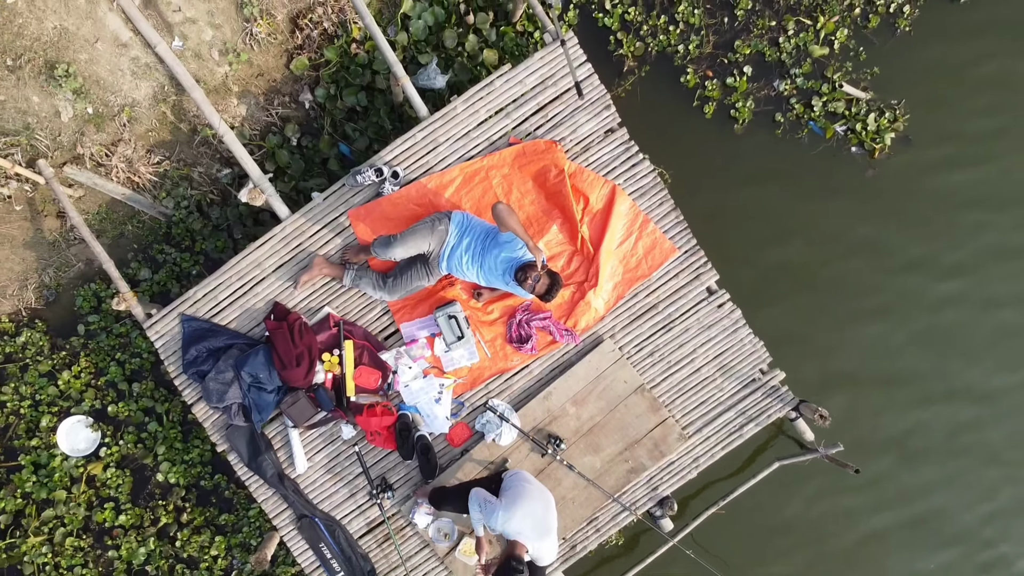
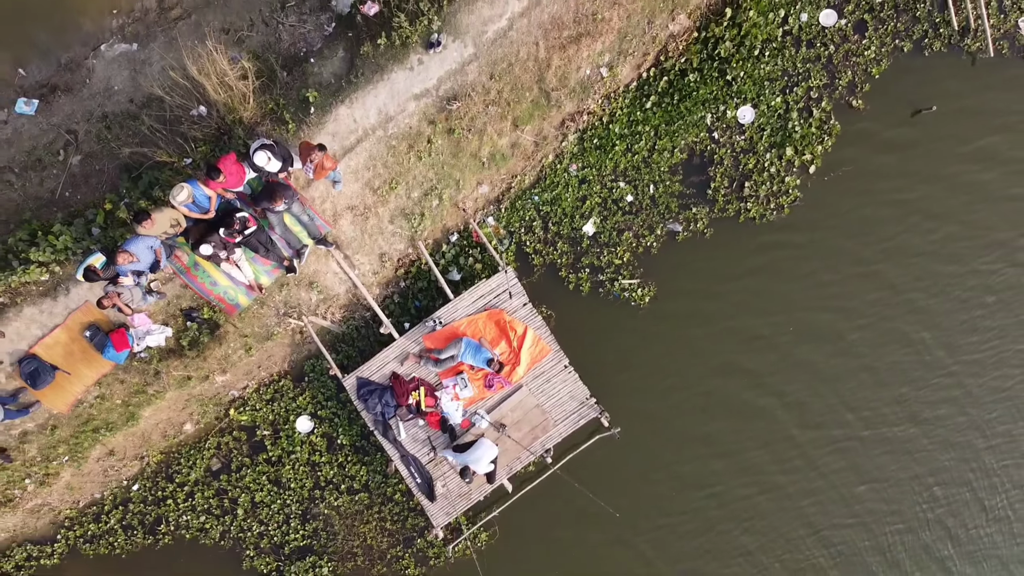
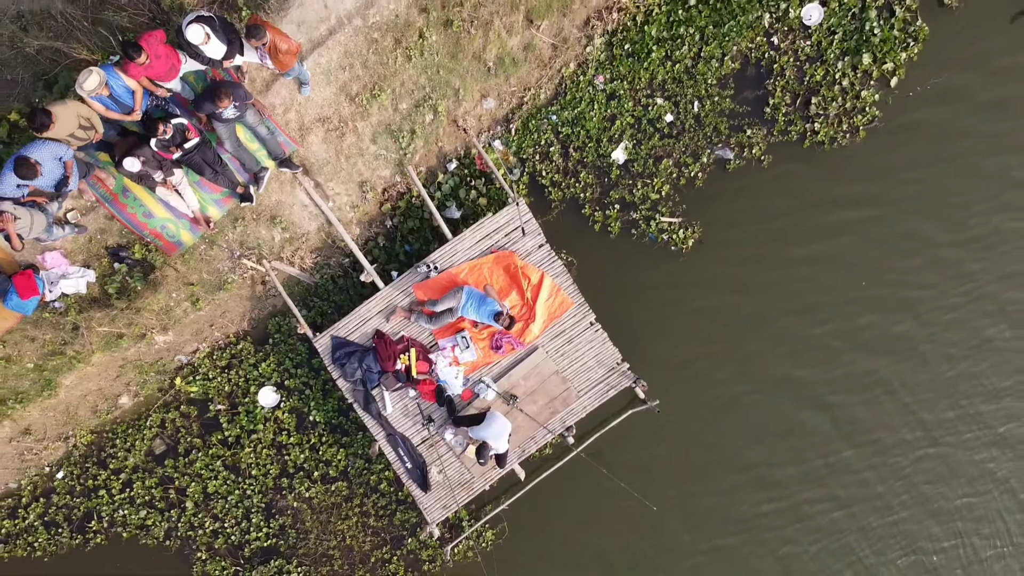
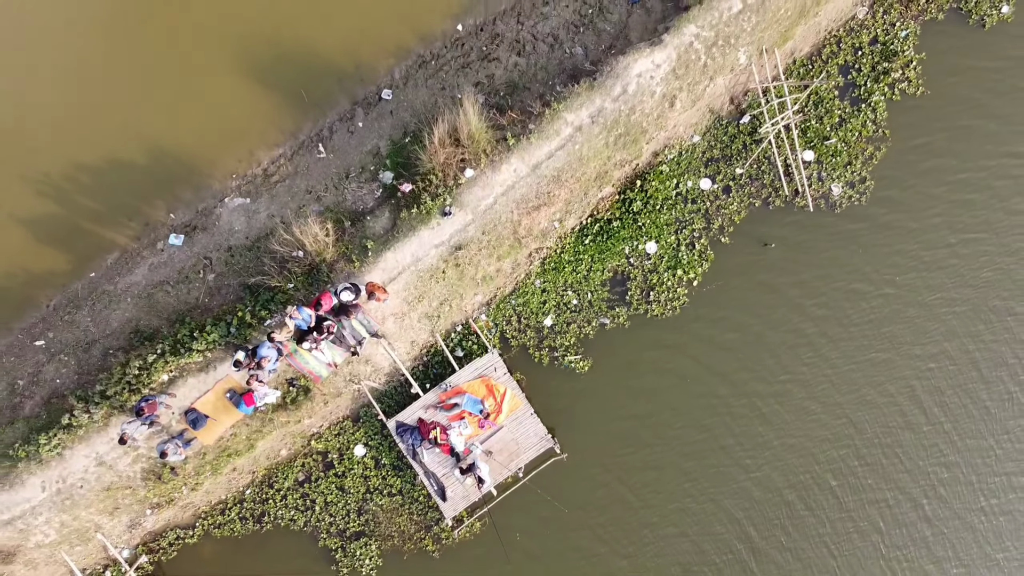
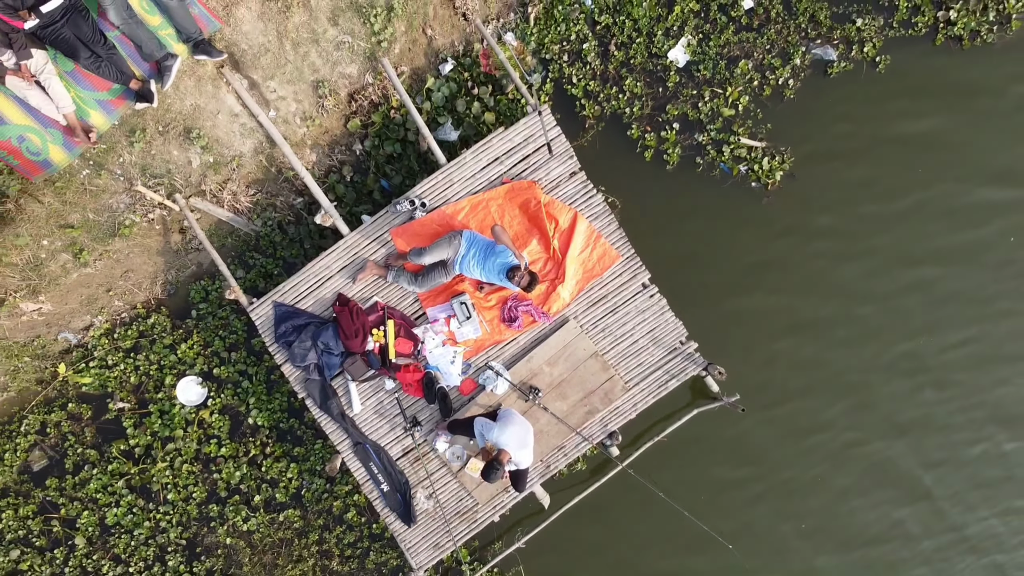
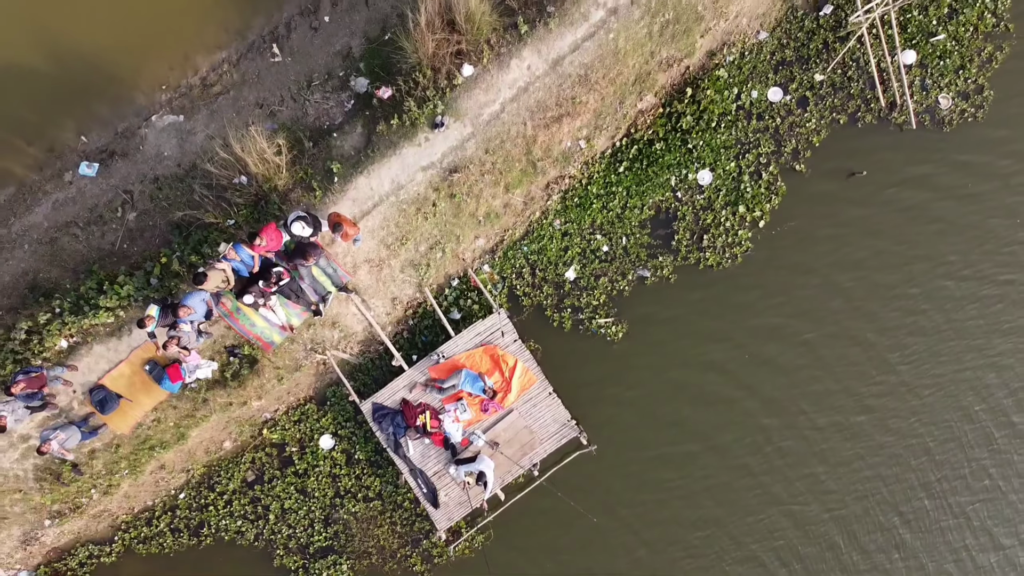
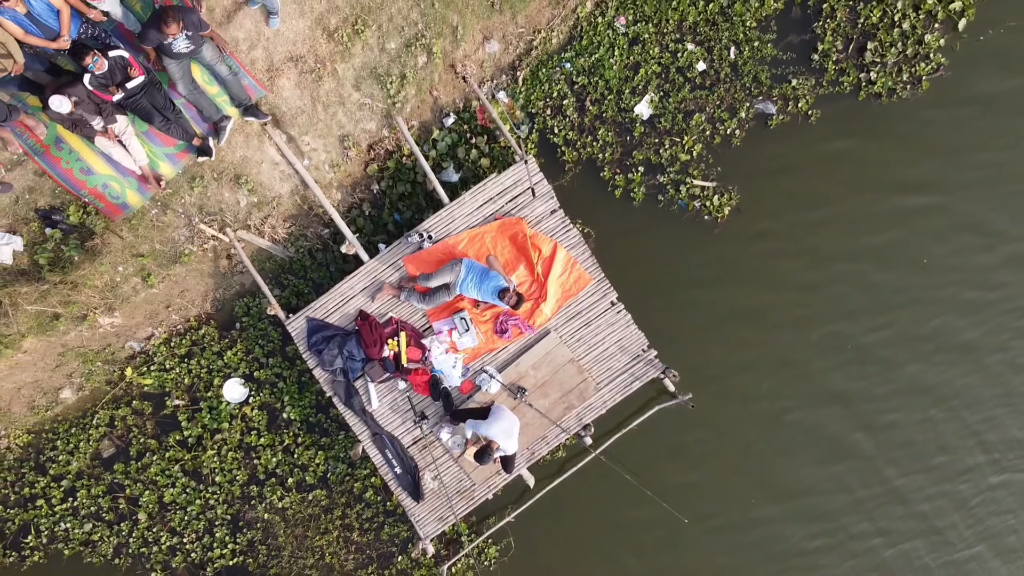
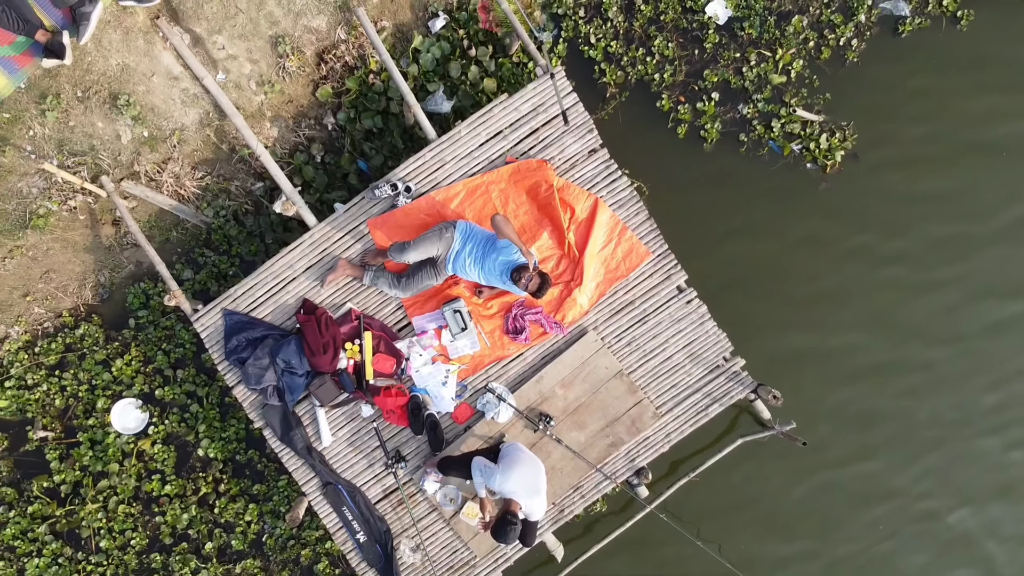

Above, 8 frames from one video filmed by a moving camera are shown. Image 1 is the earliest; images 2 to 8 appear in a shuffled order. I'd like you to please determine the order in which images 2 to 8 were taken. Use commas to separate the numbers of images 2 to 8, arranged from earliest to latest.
8, 5, 7, 3, 2, 6, 4
